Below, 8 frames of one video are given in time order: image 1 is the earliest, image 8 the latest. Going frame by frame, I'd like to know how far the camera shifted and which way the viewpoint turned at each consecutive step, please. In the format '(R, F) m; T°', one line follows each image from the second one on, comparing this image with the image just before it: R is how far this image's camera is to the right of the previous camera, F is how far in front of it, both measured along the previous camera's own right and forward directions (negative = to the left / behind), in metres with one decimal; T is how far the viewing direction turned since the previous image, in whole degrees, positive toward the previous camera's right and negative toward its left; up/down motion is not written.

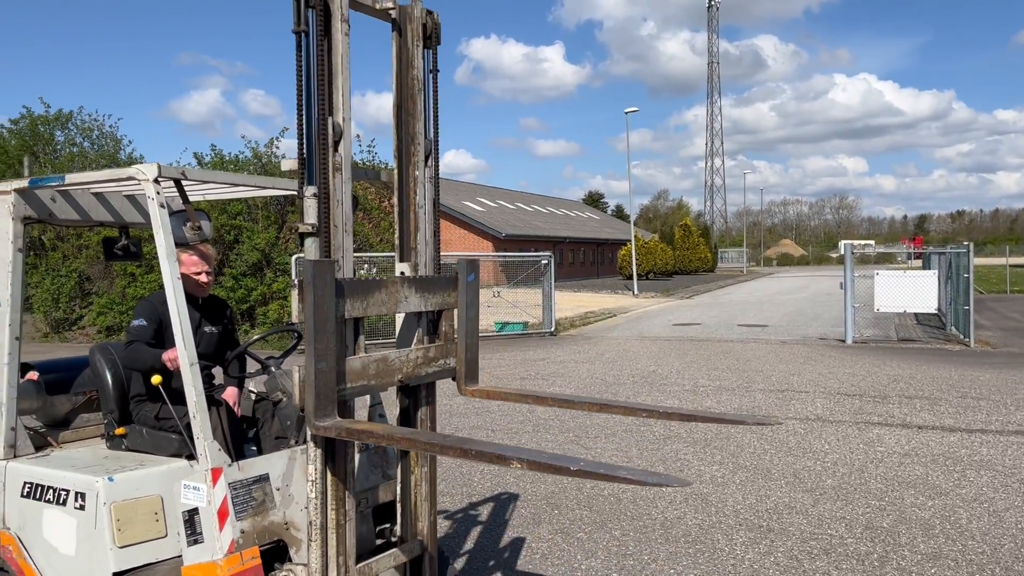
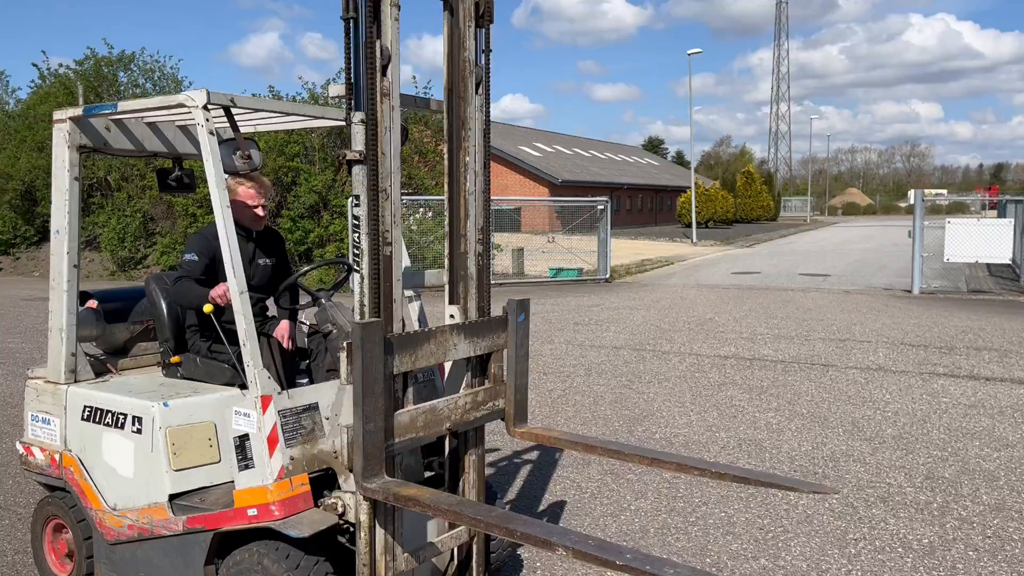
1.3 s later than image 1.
(0.0, +0.1) m; -4°
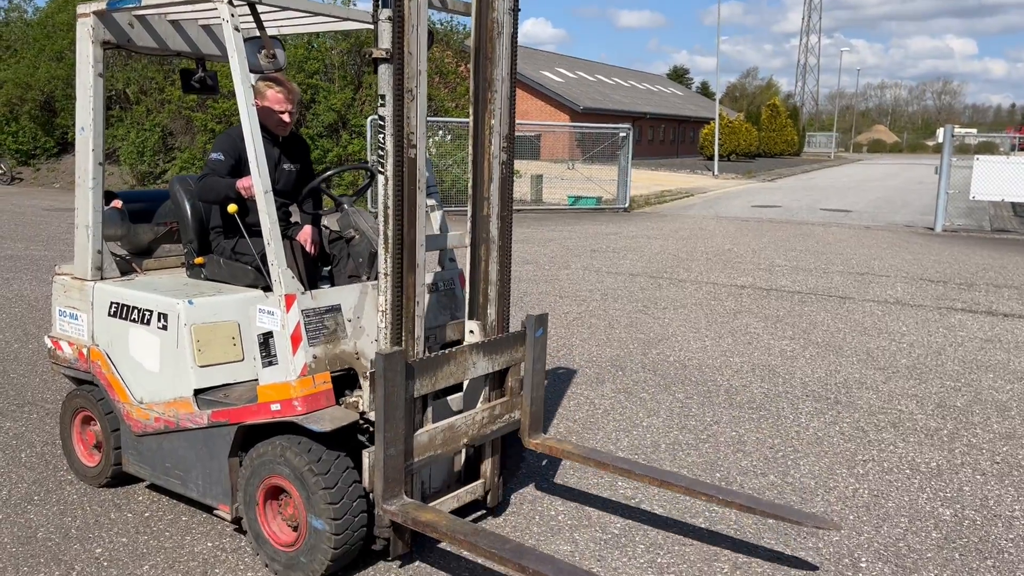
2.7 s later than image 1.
(0.0, 0.0) m; -1°
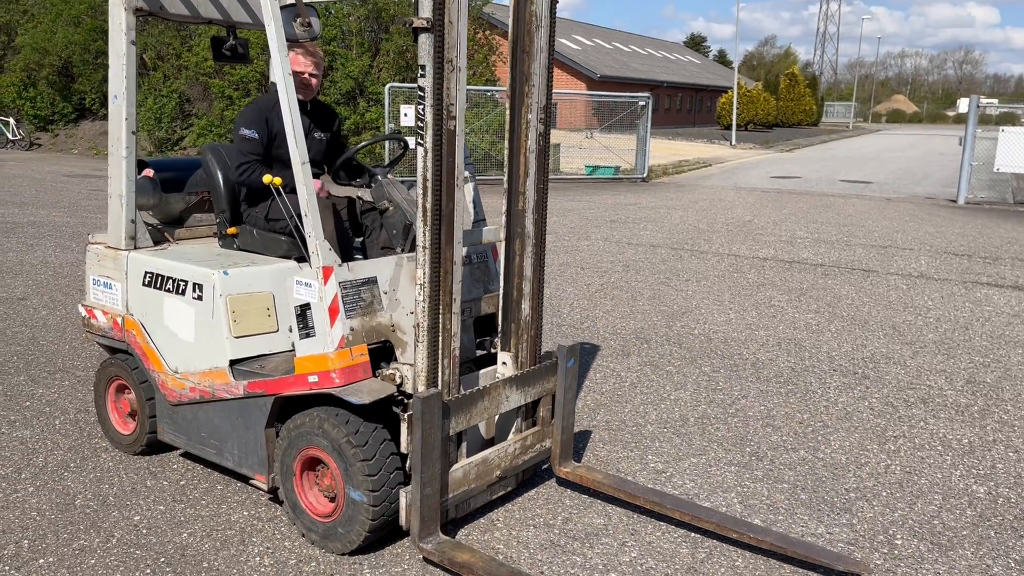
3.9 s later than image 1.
(-0.1, 0.0) m; -1°
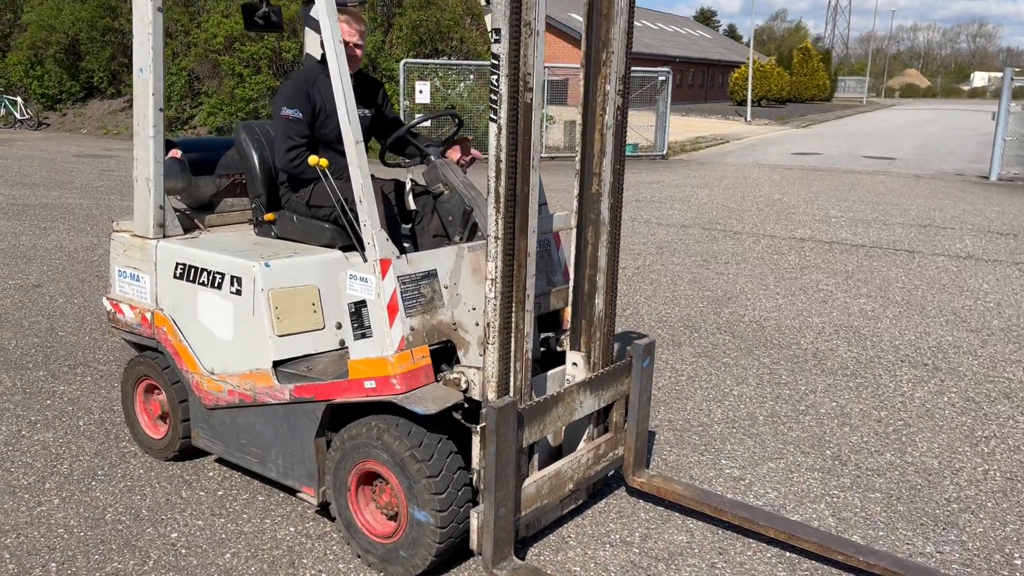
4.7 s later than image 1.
(-0.3, +0.4) m; 0°
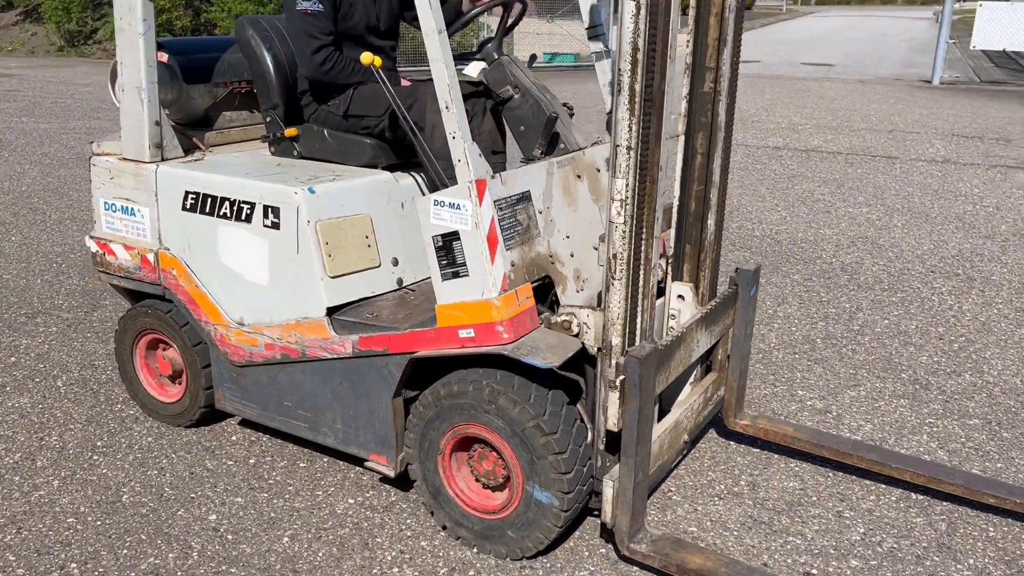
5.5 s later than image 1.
(-0.6, +0.5) m; +5°
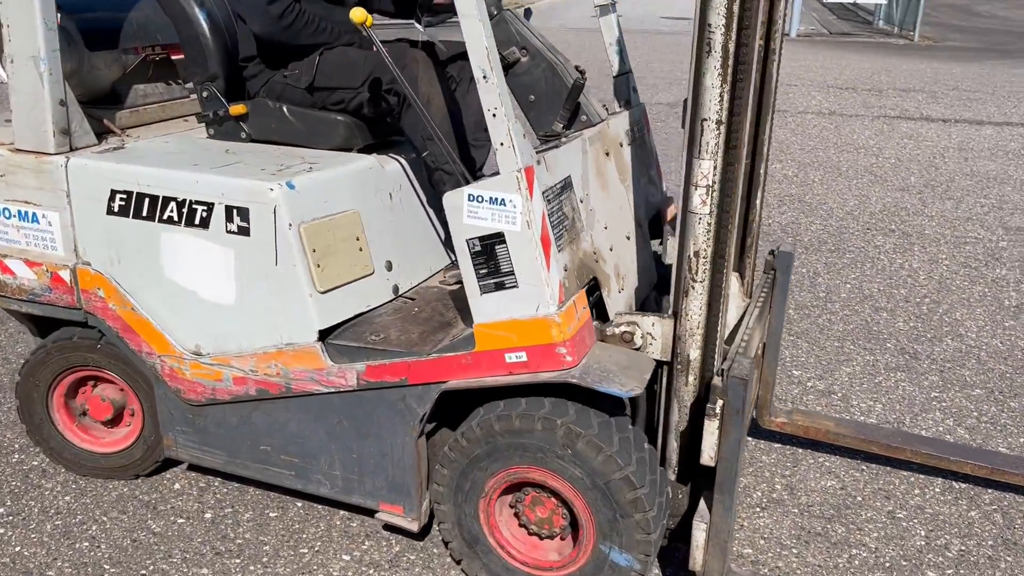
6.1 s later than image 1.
(-0.4, +0.5) m; +9°
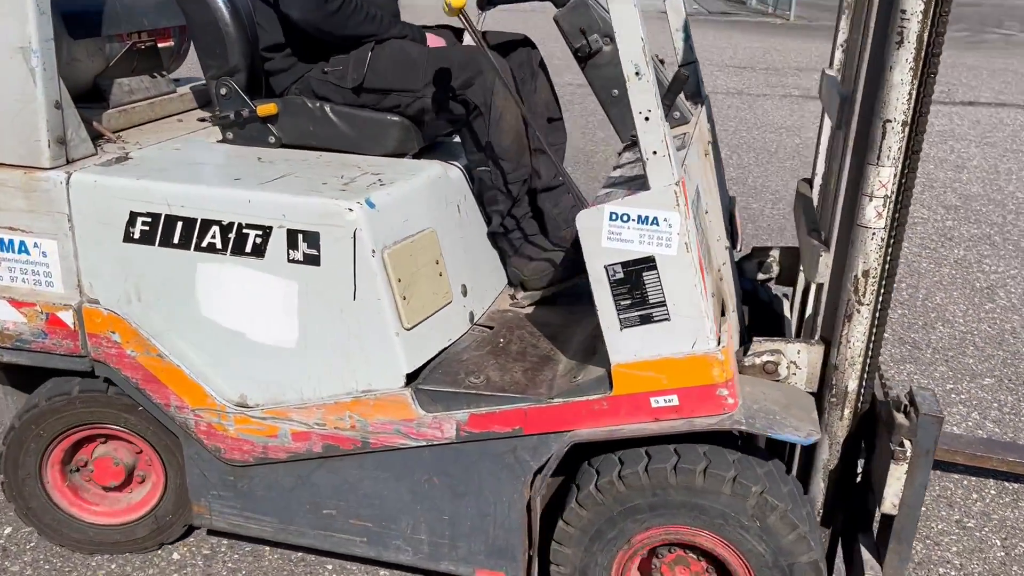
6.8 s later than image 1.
(-0.5, +0.3) m; +7°
